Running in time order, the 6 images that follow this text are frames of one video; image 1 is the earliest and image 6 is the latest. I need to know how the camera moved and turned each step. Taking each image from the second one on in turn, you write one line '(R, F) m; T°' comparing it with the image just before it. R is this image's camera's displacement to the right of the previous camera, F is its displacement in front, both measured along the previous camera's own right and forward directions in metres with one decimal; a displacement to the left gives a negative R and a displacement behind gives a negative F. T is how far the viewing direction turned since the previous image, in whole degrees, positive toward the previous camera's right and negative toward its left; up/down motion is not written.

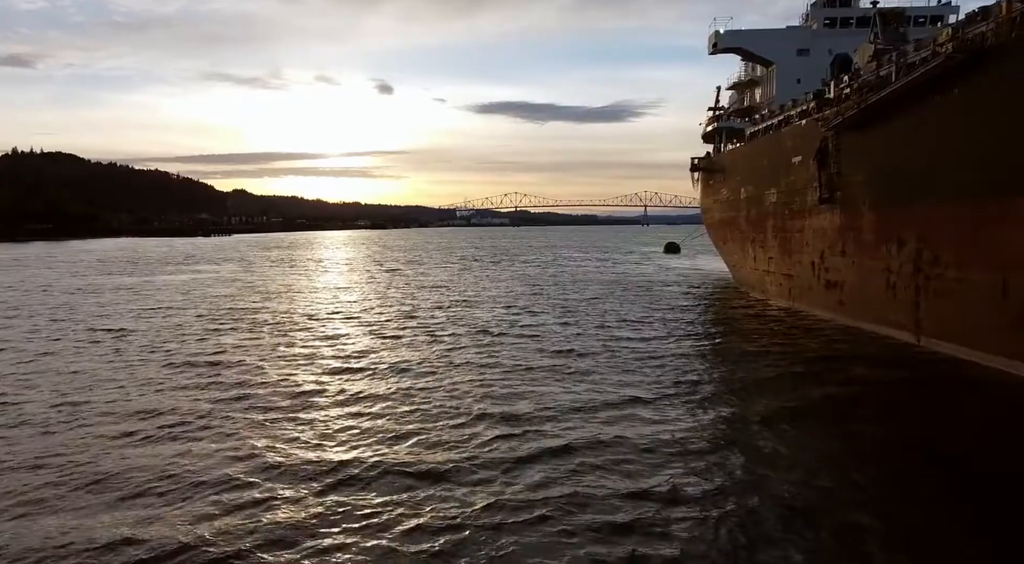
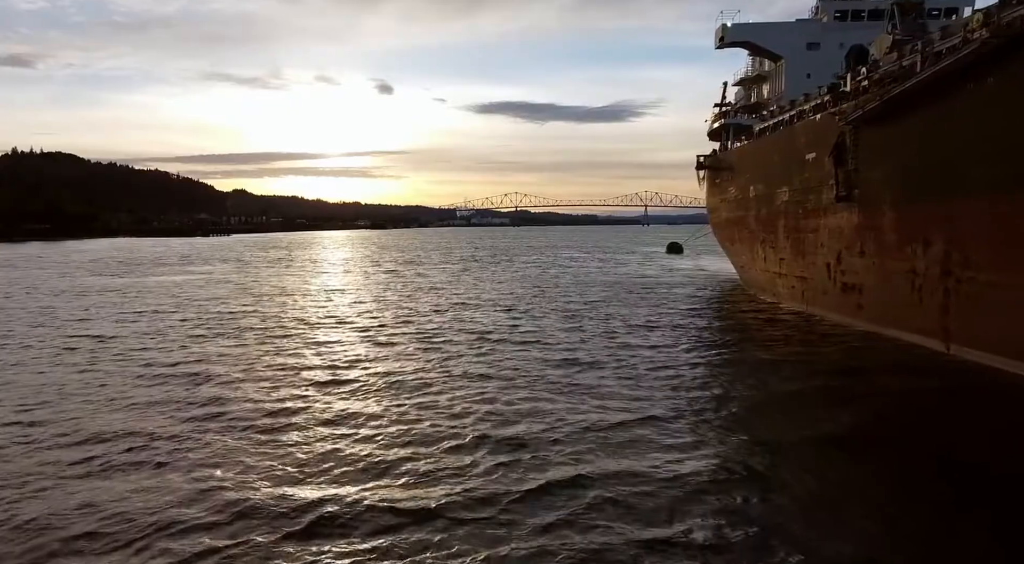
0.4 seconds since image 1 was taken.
(0.0, +0.9) m; 0°
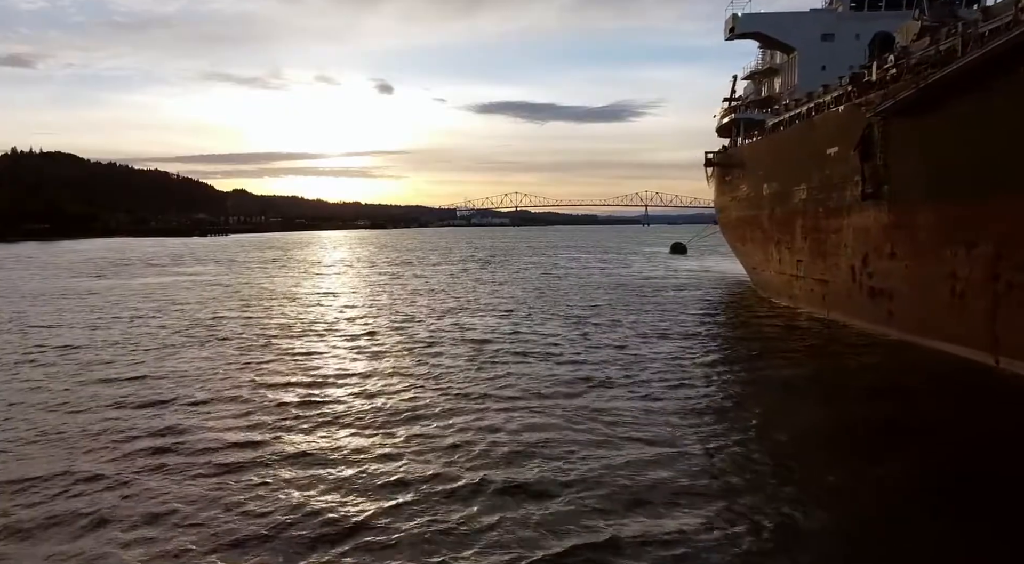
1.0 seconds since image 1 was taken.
(0.0, +1.2) m; 0°
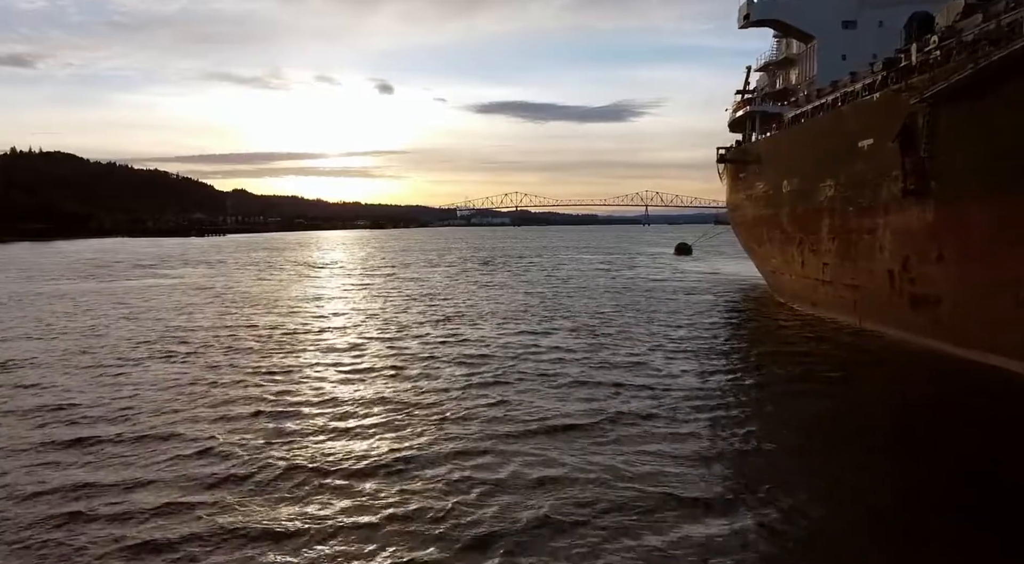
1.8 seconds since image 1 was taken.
(0.0, +1.6) m; 0°
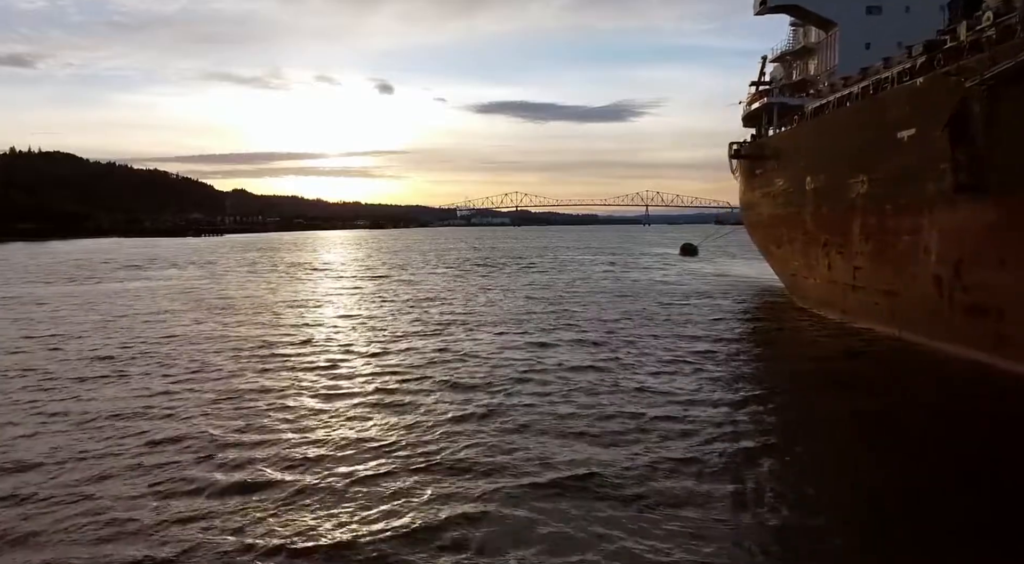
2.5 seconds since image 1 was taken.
(0.0, +1.6) m; 0°
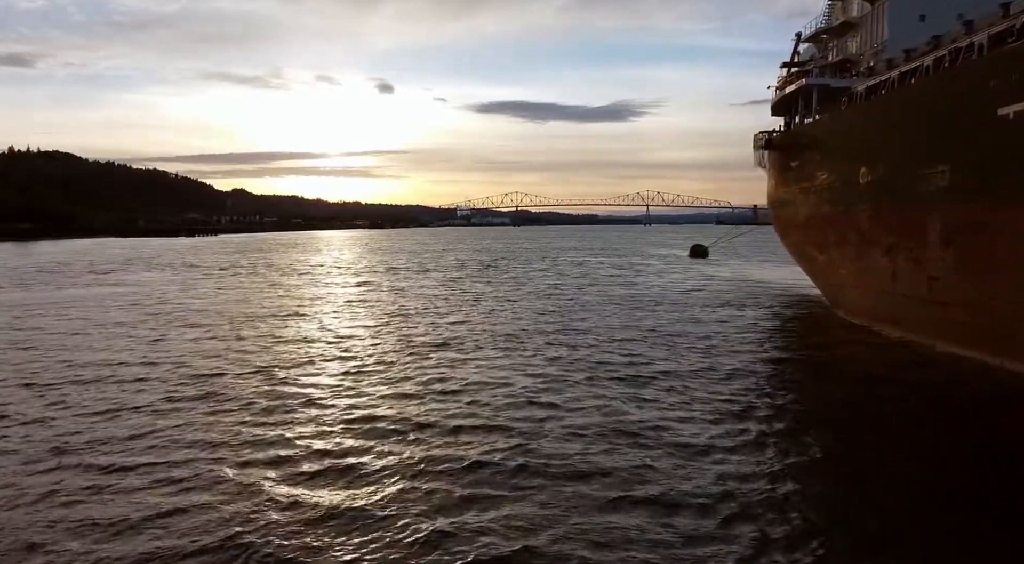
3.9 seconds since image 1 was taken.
(0.0, +3.0) m; 0°
